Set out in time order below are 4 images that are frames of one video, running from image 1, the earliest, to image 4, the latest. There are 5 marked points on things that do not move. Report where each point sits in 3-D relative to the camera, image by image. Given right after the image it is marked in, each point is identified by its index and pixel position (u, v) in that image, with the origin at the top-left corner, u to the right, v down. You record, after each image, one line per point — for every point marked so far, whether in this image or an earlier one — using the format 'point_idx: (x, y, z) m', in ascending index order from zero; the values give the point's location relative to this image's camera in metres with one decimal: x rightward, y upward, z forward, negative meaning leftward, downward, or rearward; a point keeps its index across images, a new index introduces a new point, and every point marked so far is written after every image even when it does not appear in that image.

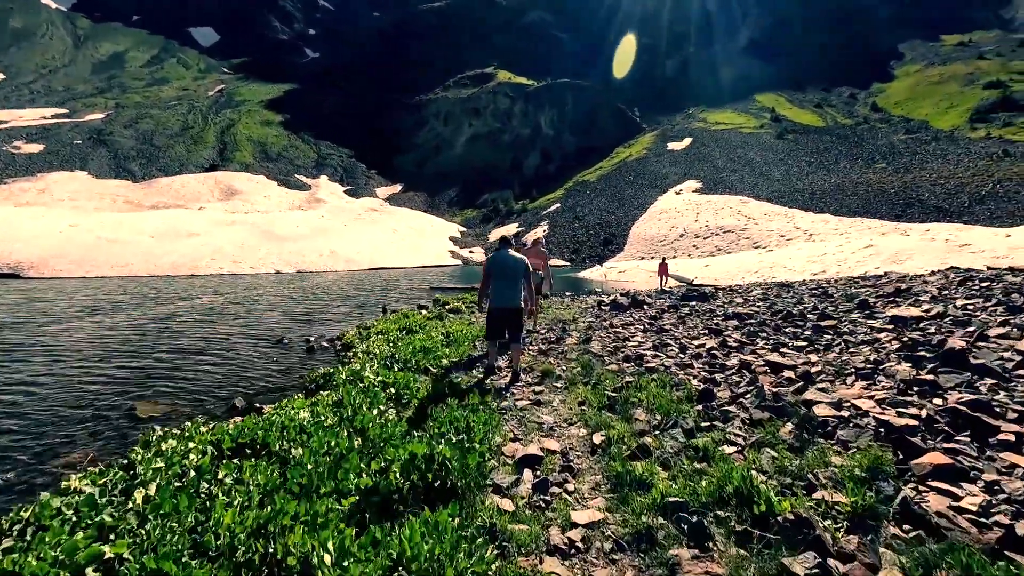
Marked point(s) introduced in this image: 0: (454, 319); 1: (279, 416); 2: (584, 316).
0: (-2.3, -1.3, +17.9) m
1: (-3.3, -1.8, +6.2) m
2: (+2.8, -1.1, +16.6) m
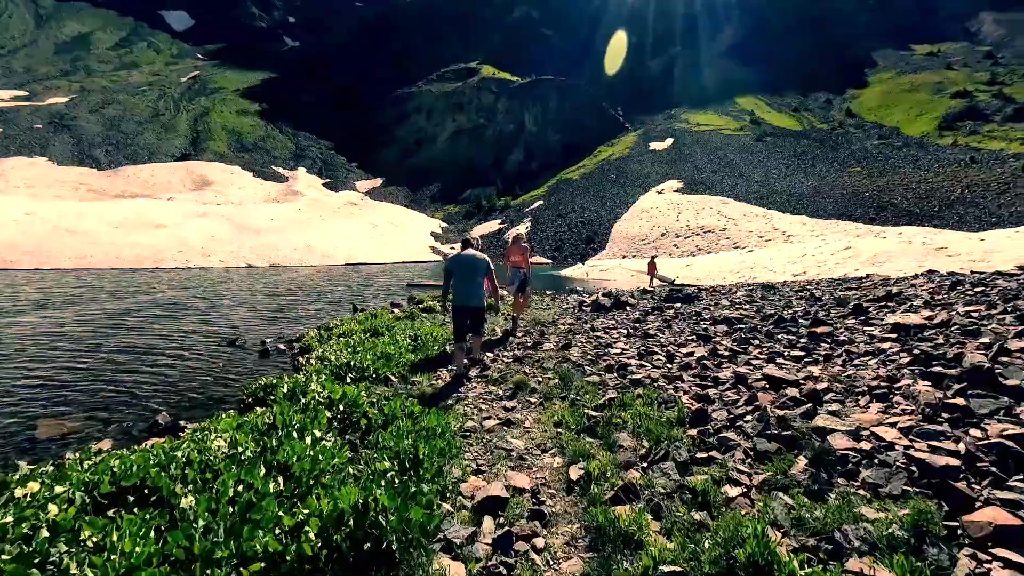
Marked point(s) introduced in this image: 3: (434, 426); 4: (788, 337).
0: (-3.2, -1.3, +16.8) m
1: (-3.8, -1.9, +5.0) m
2: (+1.9, -1.1, +15.7) m
3: (-1.1, -1.9, +5.8) m
4: (+5.9, -1.0, +9.2) m
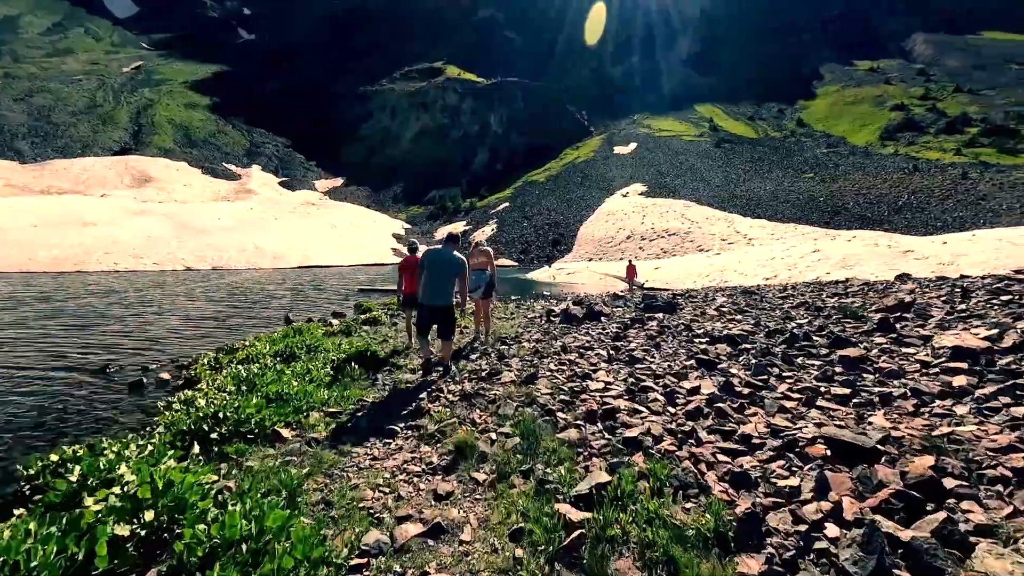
0: (-4.7, -1.5, +14.1) m
1: (-4.3, -2.1, +2.3) m
2: (+0.5, -1.3, +13.4) m
3: (-1.6, -2.1, +3.3) m
4: (+5.0, -1.2, +7.2) m
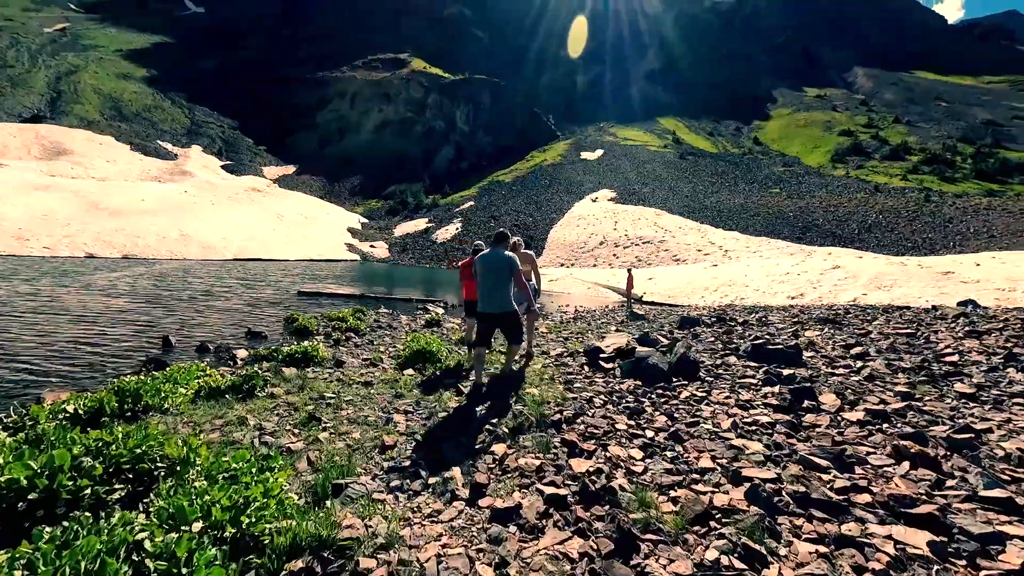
0: (-4.0, -1.9, +7.7) m
1: (-2.5, -2.4, -4.0) m
2: (+1.3, -1.9, +7.5) m
3: (+0.1, -2.5, -2.8) m
4: (+6.4, -2.0, +1.7) m
